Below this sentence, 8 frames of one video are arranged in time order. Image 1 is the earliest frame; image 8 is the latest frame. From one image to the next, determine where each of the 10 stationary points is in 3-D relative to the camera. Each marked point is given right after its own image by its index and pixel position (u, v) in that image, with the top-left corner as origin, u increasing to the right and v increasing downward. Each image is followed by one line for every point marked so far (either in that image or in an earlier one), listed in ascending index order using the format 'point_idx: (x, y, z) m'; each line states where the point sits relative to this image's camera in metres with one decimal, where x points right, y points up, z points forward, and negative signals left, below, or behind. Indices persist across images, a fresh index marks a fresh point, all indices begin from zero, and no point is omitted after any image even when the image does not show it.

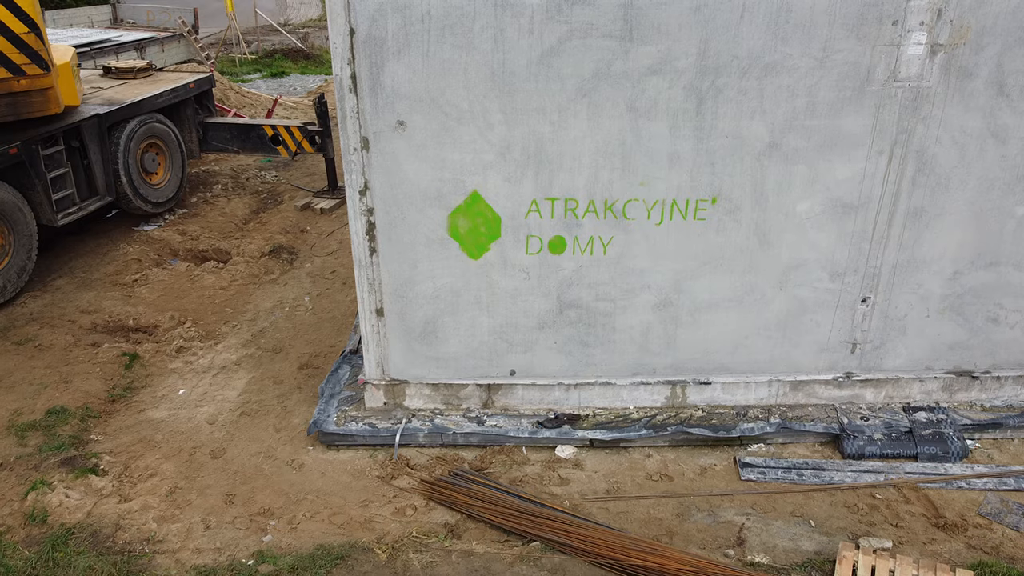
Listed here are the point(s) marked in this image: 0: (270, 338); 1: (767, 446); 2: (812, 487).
0: (-4.7, -0.9, +5.6) m
1: (+3.8, -2.3, +4.3) m
2: (+4.2, -2.7, +4.1) m
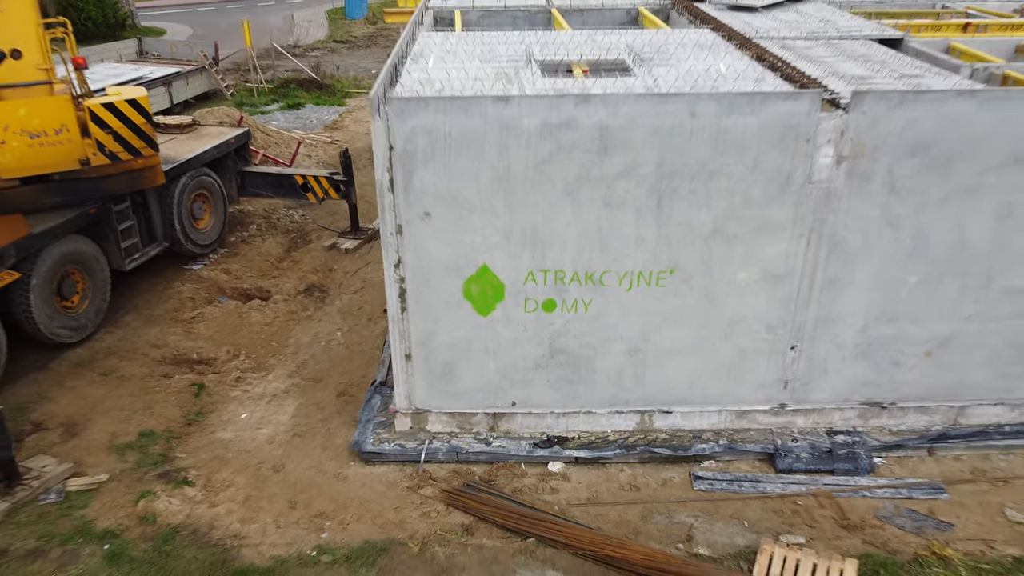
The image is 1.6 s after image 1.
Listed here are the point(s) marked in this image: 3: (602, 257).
0: (-4.7, -1.8, +6.7) m
1: (+3.9, -3.3, +5.5) m
2: (+4.2, -3.7, +5.2) m
3: (+1.6, +0.5, +5.0) m
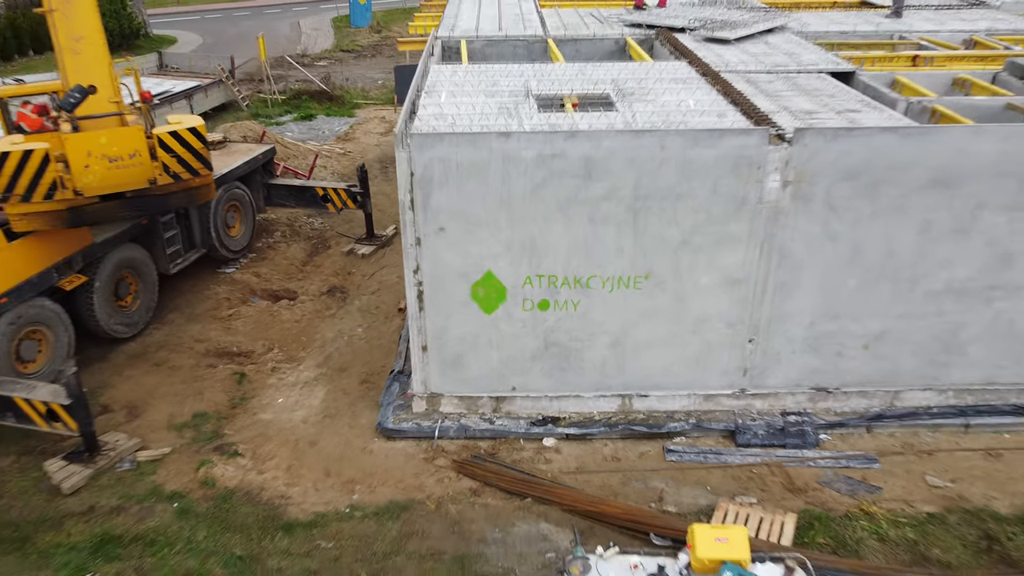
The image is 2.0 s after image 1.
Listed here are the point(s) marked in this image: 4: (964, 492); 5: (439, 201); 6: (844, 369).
0: (-4.7, -1.9, +7.7) m
1: (+3.9, -3.3, +6.4) m
2: (+4.2, -3.7, +6.1) m
3: (+1.6, +0.5, +6.0) m
4: (+9.1, -4.1, +5.9) m
5: (-1.4, +1.7, +5.8) m
6: (+7.4, -1.8, +6.5) m
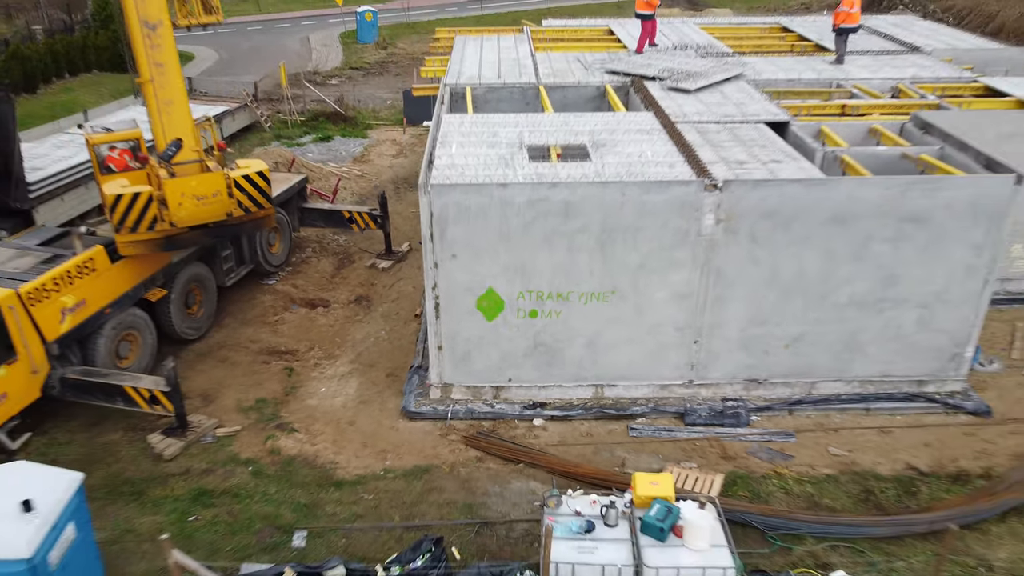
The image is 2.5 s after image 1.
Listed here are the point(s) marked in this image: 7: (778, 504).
0: (-4.8, -2.2, +9.4) m
1: (+3.8, -3.7, +8.2) m
2: (+4.1, -4.1, +7.9) m
3: (+1.5, +0.1, +7.7) m
4: (+9.0, -4.5, +7.6) m
5: (-1.5, +1.4, +7.5) m
6: (+7.3, -2.2, +8.2) m
7: (+6.3, -5.2, +6.9) m
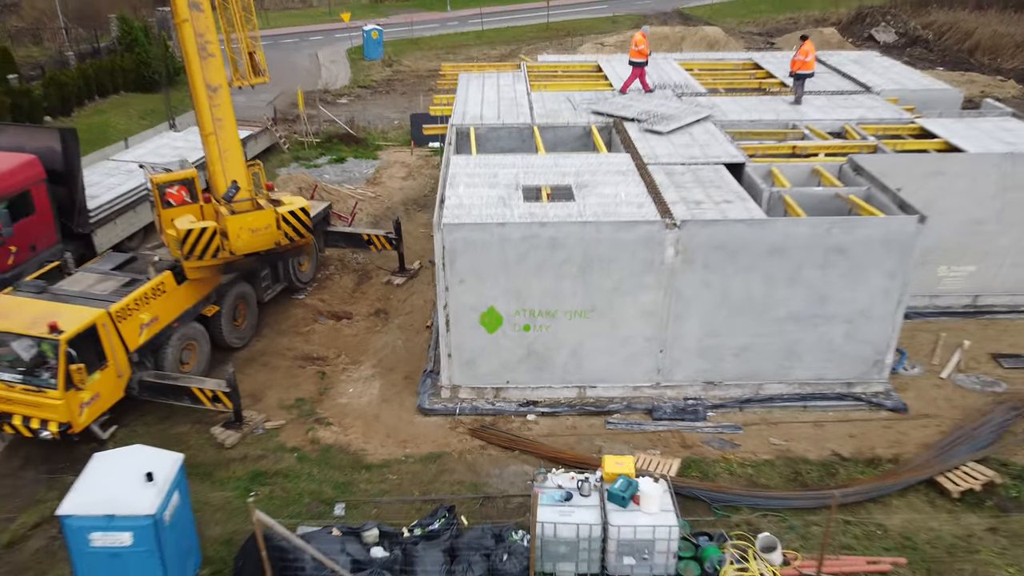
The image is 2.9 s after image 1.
0: (-4.8, -2.8, +11.1) m
1: (+3.7, -4.3, +9.9) m
2: (+4.1, -4.7, +9.6) m
3: (+1.4, -0.5, +9.4) m
4: (+9.0, -5.1, +9.3) m
5: (-1.6, +0.8, +9.2) m
6: (+7.2, -2.8, +9.9) m
7: (+6.3, -5.8, +8.6) m
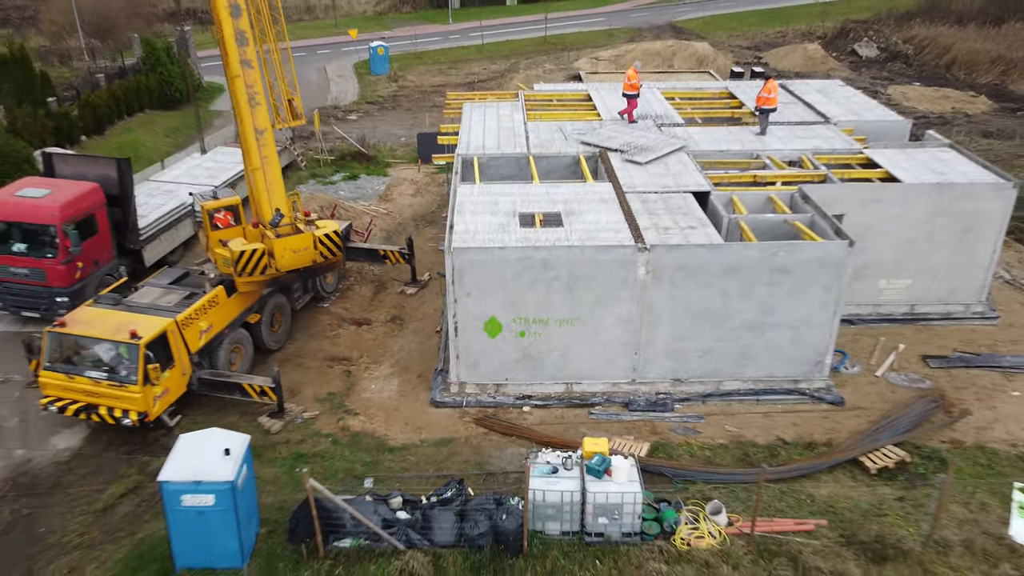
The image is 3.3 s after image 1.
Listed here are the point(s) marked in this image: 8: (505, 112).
0: (-4.9, -3.3, +12.9) m
1: (+3.6, -4.8, +11.7) m
2: (+4.0, -5.2, +11.4) m
3: (+1.3, -1.0, +11.2) m
4: (+8.9, -5.6, +11.2) m
5: (-1.7, +0.3, +11.0) m
6: (+7.2, -3.3, +11.7) m
7: (+6.2, -6.3, +10.5) m
8: (-0.4, +10.4, +17.1) m
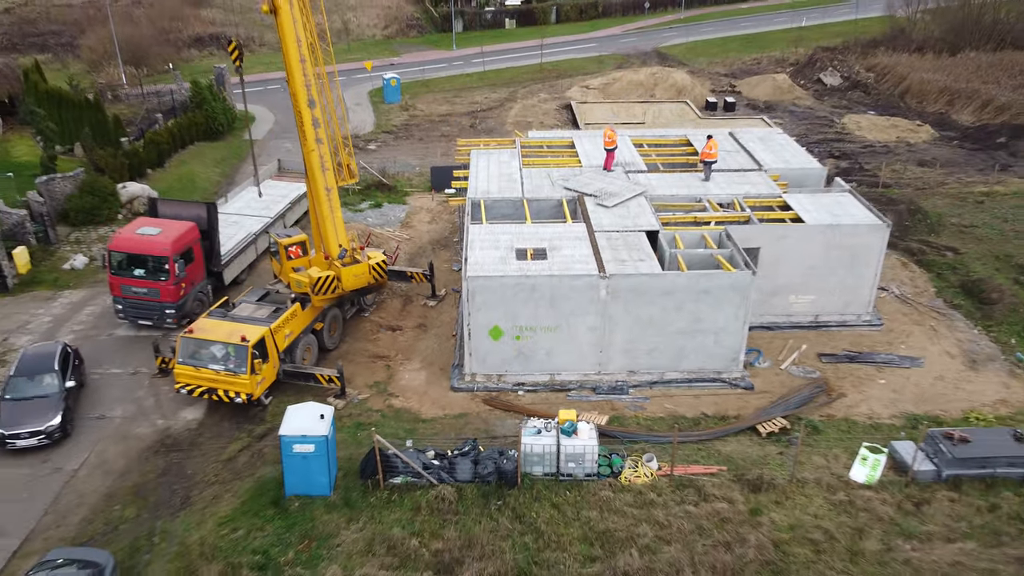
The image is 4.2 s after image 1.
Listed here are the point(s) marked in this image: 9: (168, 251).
0: (-5.0, -4.2, +17.2) m
1: (+3.5, -5.7, +16.0) m
2: (+3.9, -6.1, +15.7) m
3: (+1.2, -1.8, +15.5) m
4: (+8.8, -6.5, +15.5) m
5: (-1.8, -0.6, +15.2) m
6: (+7.1, -4.1, +16.0) m
7: (+6.1, -7.1, +14.8) m
8: (-0.5, +9.5, +21.3) m
9: (-19.8, +2.1, +16.7) m
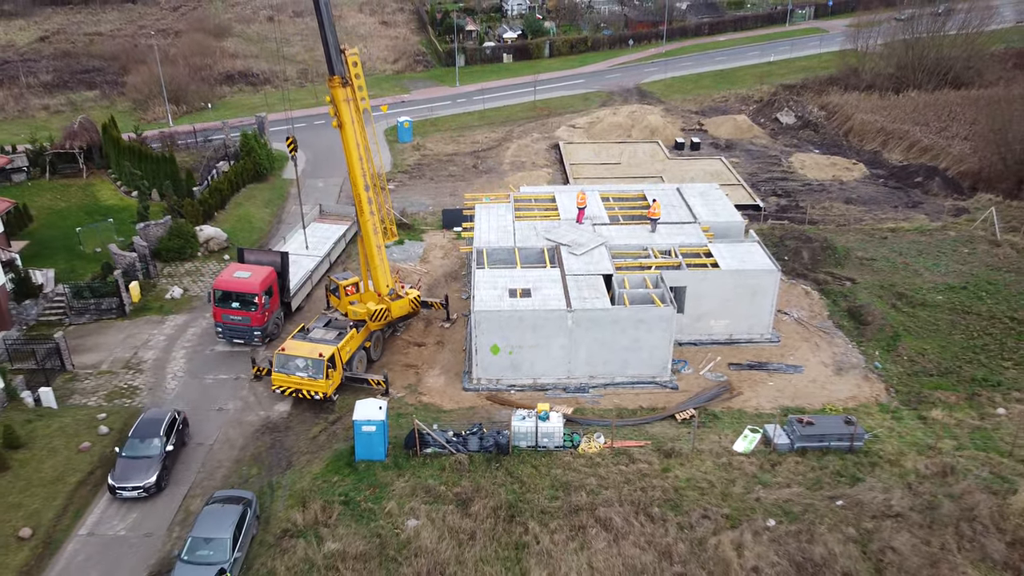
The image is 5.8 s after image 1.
0: (-5.5, -6.5, +23.6) m
1: (+3.1, -7.9, +22.5) m
2: (+3.4, -8.3, +22.2) m
3: (+0.8, -4.1, +22.0) m
4: (+8.3, -8.8, +22.0) m
5: (-2.2, -2.9, +21.7) m
6: (+6.6, -6.4, +22.6) m
7: (+5.6, -9.4, +21.3) m
8: (-1.0, +7.2, +27.8) m
9: (-20.3, -0.2, +23.1) m
